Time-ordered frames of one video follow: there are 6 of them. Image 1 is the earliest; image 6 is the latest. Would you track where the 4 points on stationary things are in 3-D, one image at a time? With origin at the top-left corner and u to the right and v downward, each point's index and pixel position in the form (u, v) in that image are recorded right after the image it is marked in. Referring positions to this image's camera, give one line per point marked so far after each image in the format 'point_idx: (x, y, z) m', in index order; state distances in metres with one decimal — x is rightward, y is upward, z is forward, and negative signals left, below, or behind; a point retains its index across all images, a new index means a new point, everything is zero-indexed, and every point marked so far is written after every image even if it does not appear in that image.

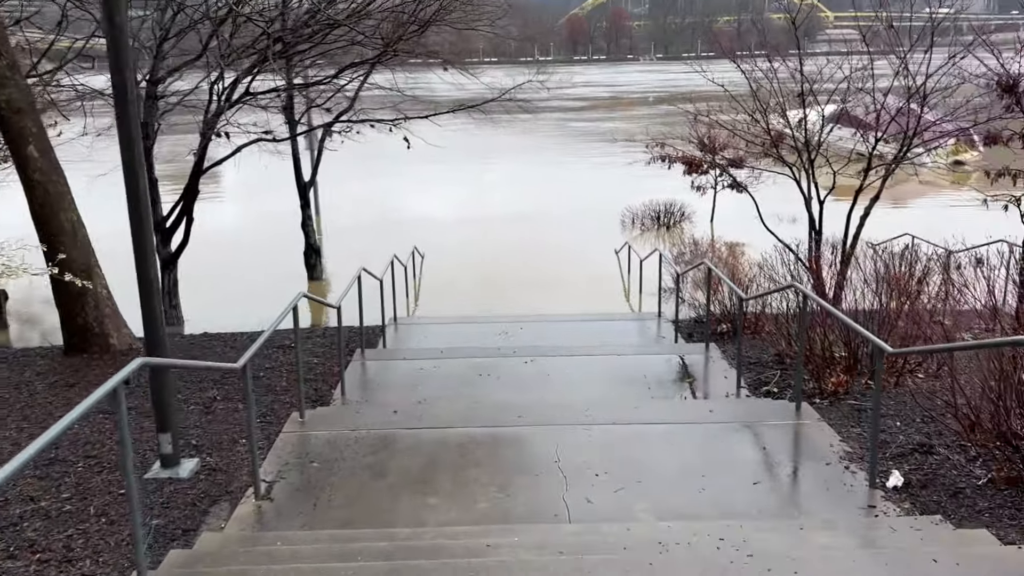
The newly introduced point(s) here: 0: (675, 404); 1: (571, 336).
0: (+1.1, -0.8, +5.6) m
1: (+0.6, -0.5, +8.9) m
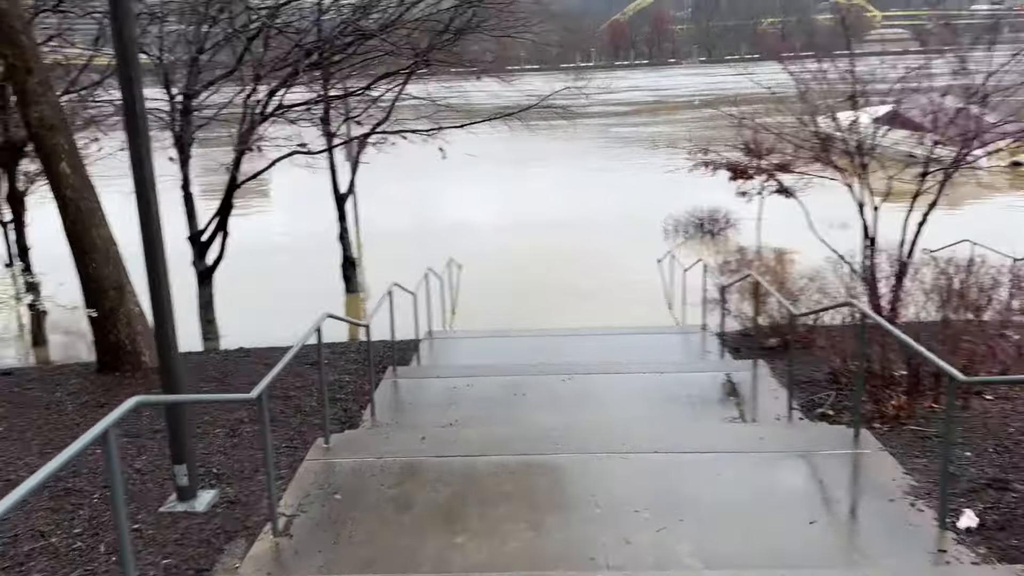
0: (+1.3, -0.9, +5.2) m
1: (+1.0, -0.6, +8.6) m
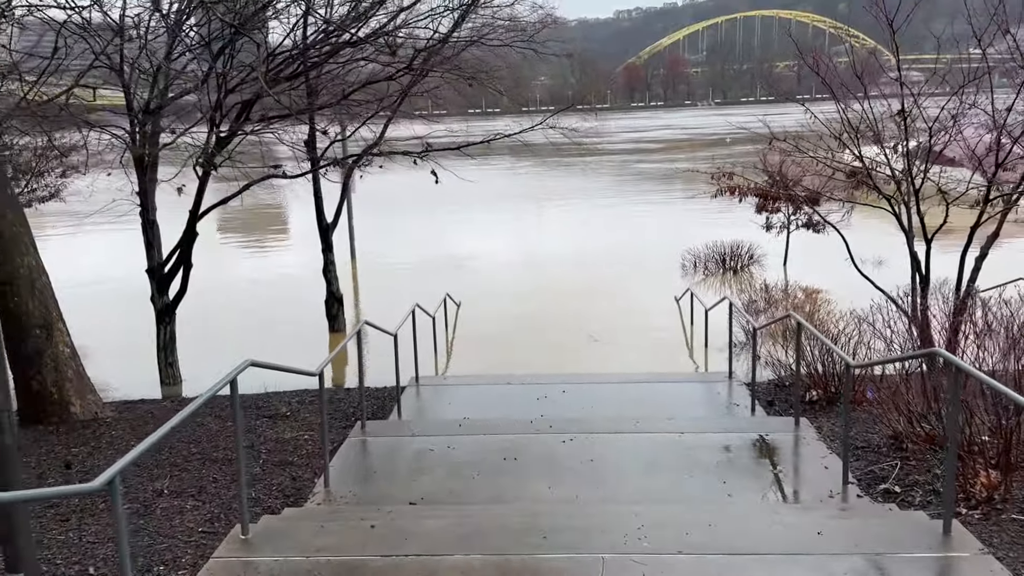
0: (+1.2, -1.1, +4.0) m
1: (+1.0, -1.0, +7.4) m
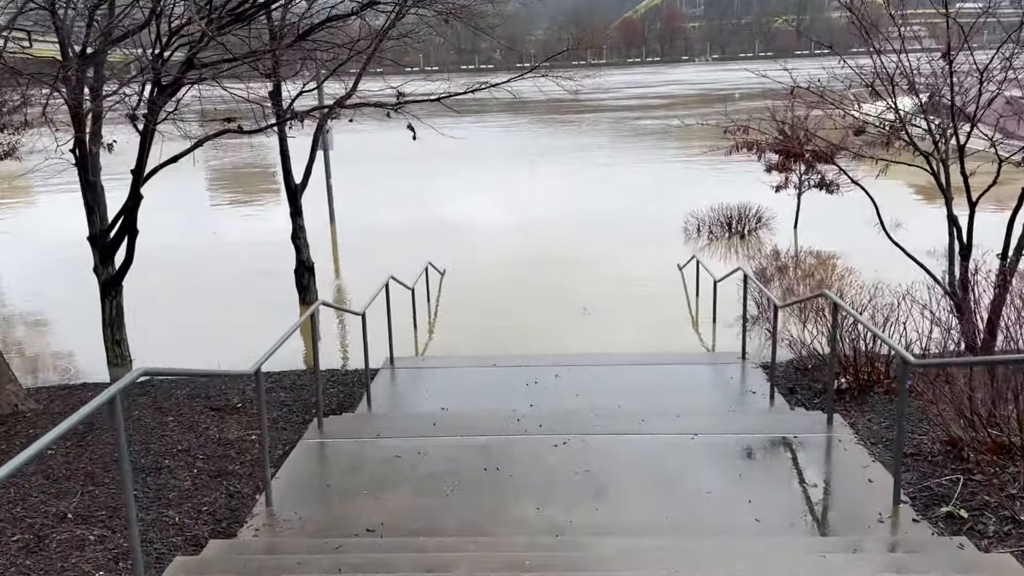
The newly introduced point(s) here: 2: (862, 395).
0: (+1.1, -1.0, +3.2) m
1: (+0.9, -0.8, +6.5) m
2: (+2.5, -0.8, +5.9) m
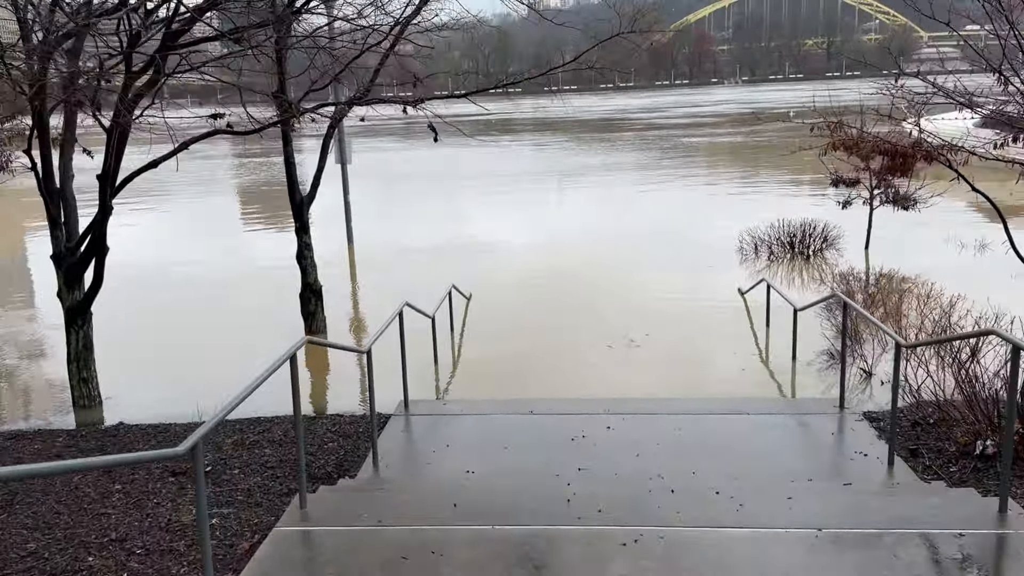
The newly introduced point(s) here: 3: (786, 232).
0: (+1.3, -1.1, +1.8) m
1: (+1.1, -1.0, +5.2) m
2: (+2.7, -1.0, +4.5) m
3: (+4.3, +0.9, +13.4) m
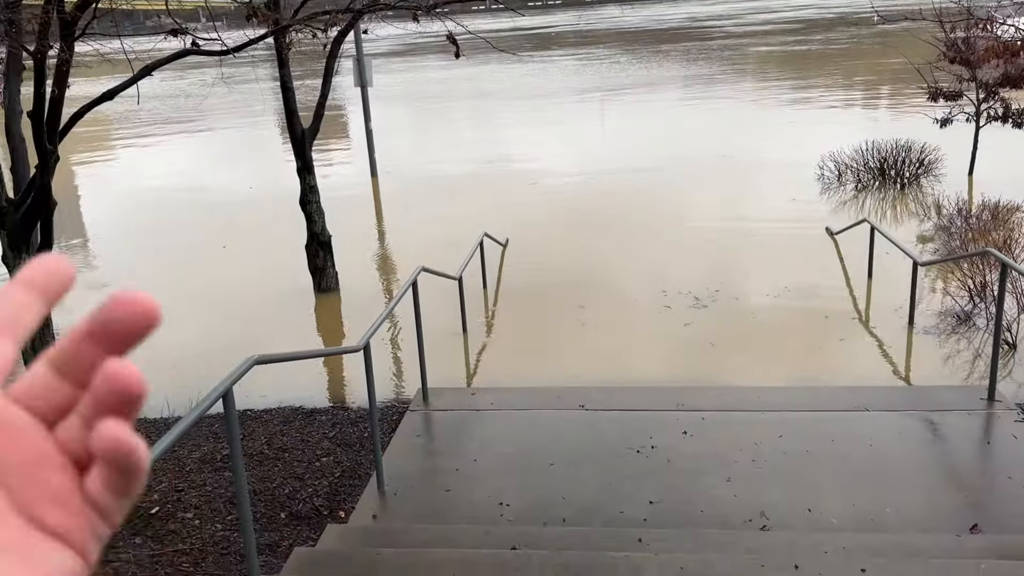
0: (+1.3, -1.3, +0.5) m
1: (+1.4, -0.8, +3.9) m
2: (+2.9, -0.8, +3.1) m
3: (+4.9, +1.8, +11.7) m
